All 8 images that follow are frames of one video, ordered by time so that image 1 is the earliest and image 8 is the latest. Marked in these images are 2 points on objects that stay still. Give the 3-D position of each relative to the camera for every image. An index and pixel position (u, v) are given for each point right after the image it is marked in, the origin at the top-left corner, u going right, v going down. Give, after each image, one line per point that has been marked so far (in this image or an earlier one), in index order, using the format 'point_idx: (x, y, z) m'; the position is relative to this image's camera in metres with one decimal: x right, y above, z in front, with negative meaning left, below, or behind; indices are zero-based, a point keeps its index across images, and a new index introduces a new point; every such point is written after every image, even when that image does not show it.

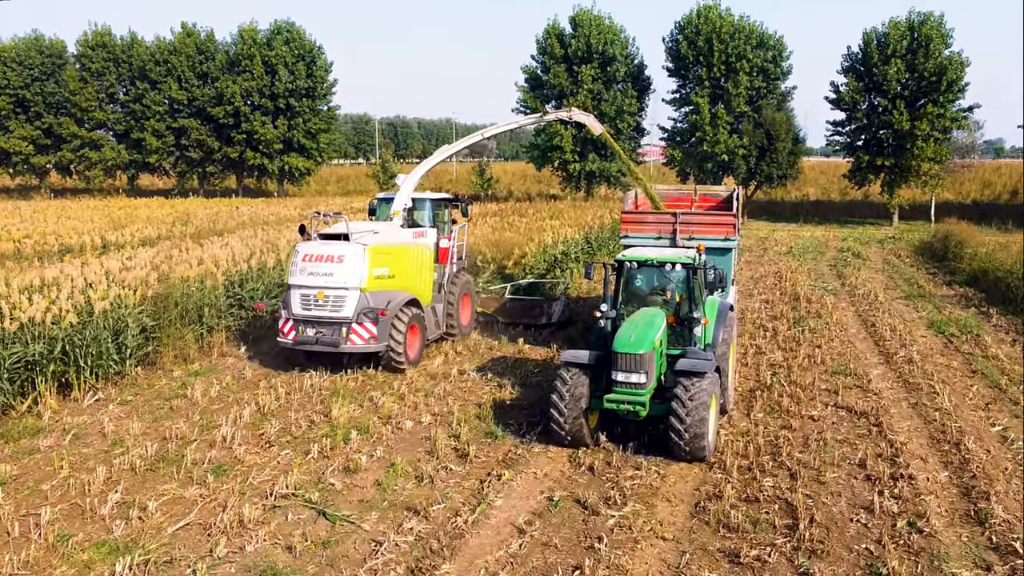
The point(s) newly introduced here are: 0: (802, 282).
0: (+5.9, +0.1, +15.2) m
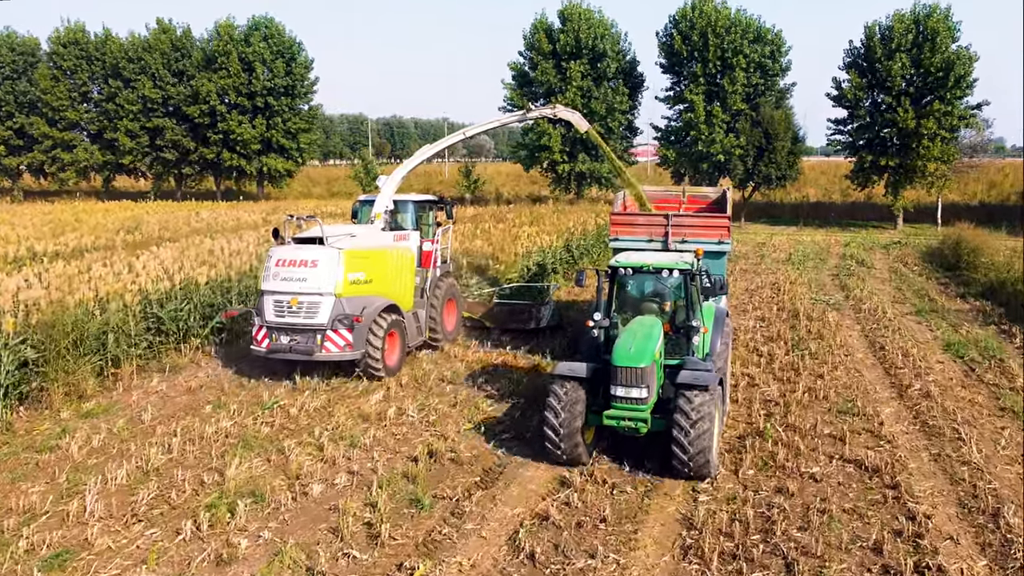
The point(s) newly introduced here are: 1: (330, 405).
0: (+5.3, -0.1, +13.8) m
1: (-1.9, -1.2, +8.0) m
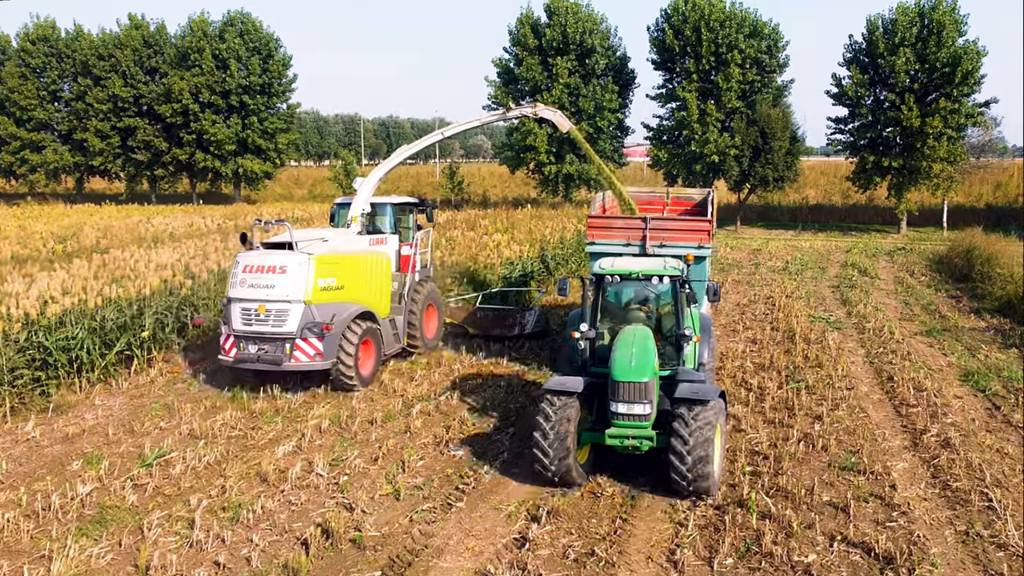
0: (+4.8, -0.4, +12.4) m
1: (-2.5, -1.5, +6.6) m
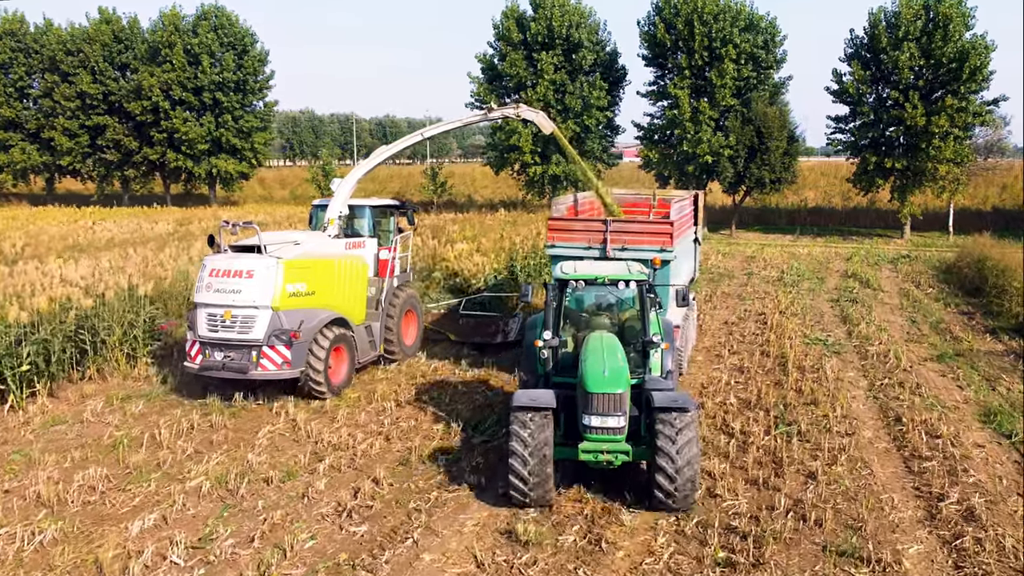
0: (+4.2, -0.6, +11.1) m
1: (-3.1, -1.8, +5.2) m
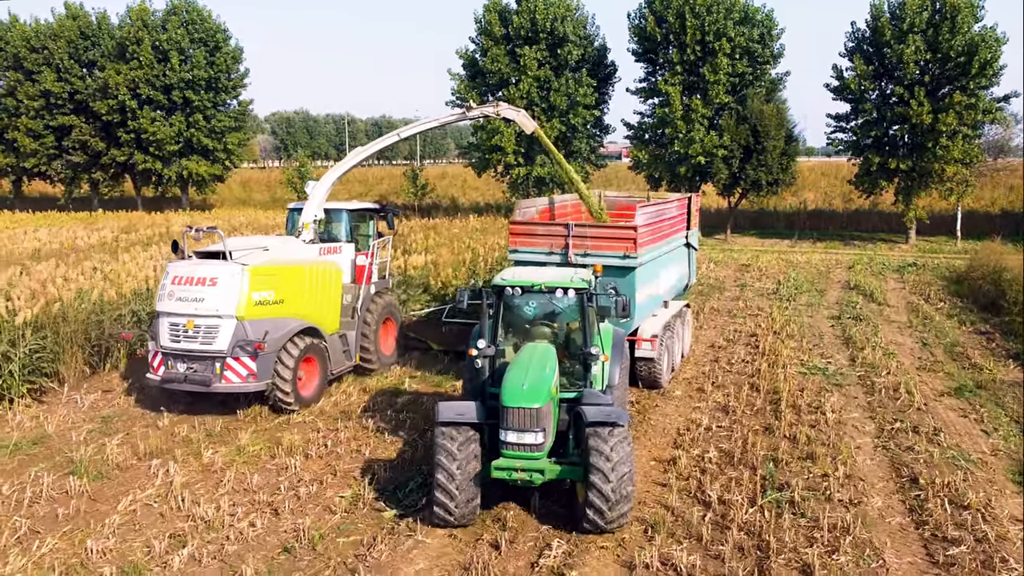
0: (+3.6, -0.9, +9.7) m
1: (-3.7, -2.0, +3.8) m
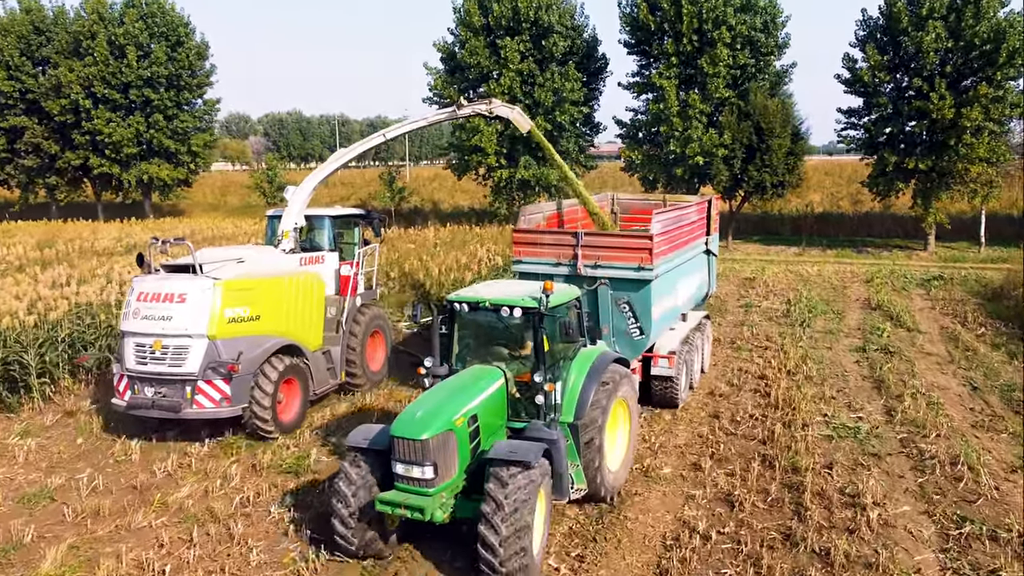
0: (+3.0, -1.3, +7.6) m
1: (-4.2, -2.4, +1.8) m
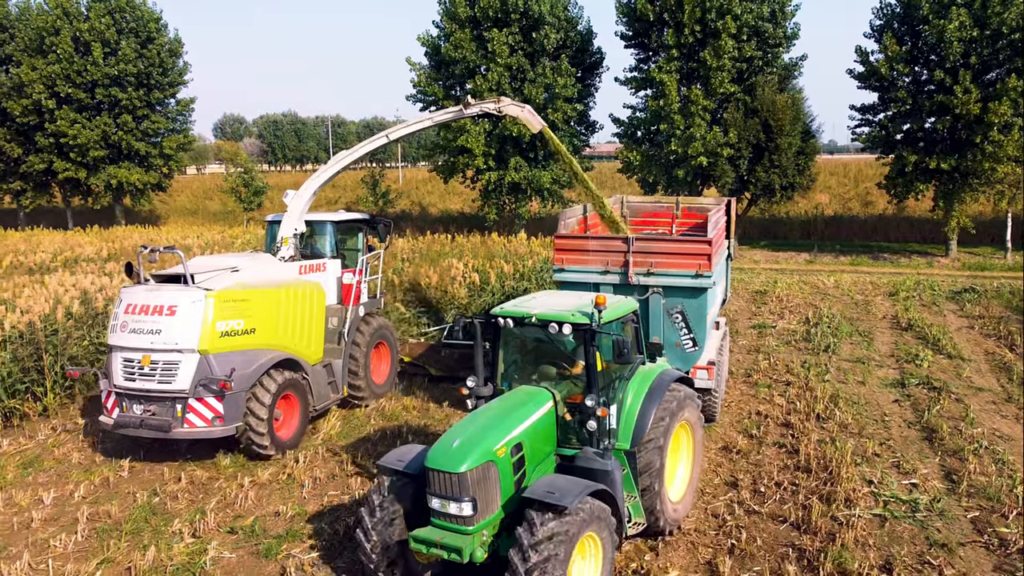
0: (+2.7, -1.5, +6.1) m
1: (-4.5, -2.7, +0.2) m
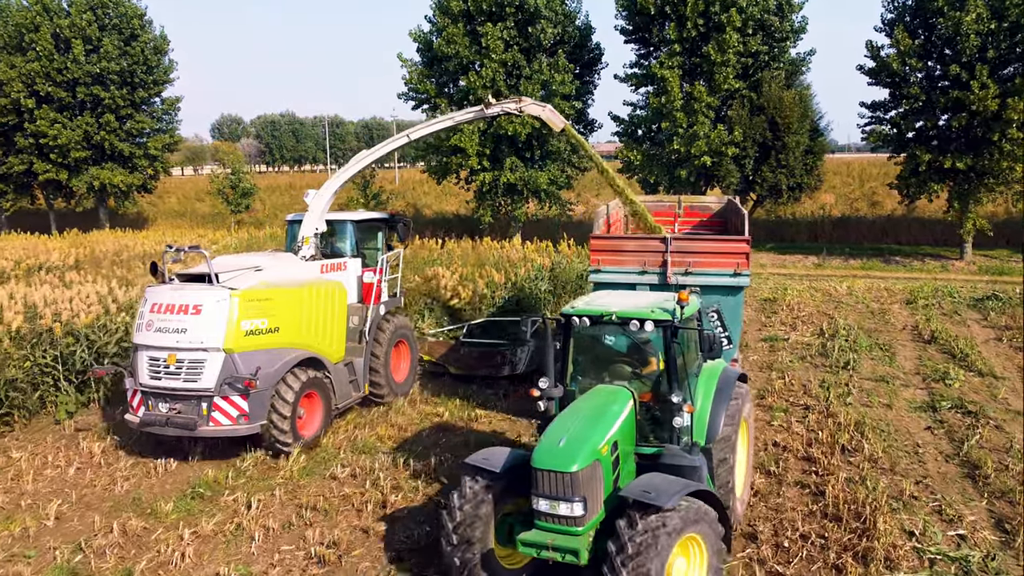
0: (+2.6, -1.7, +5.2) m
1: (-4.6, -2.9, -0.6) m
